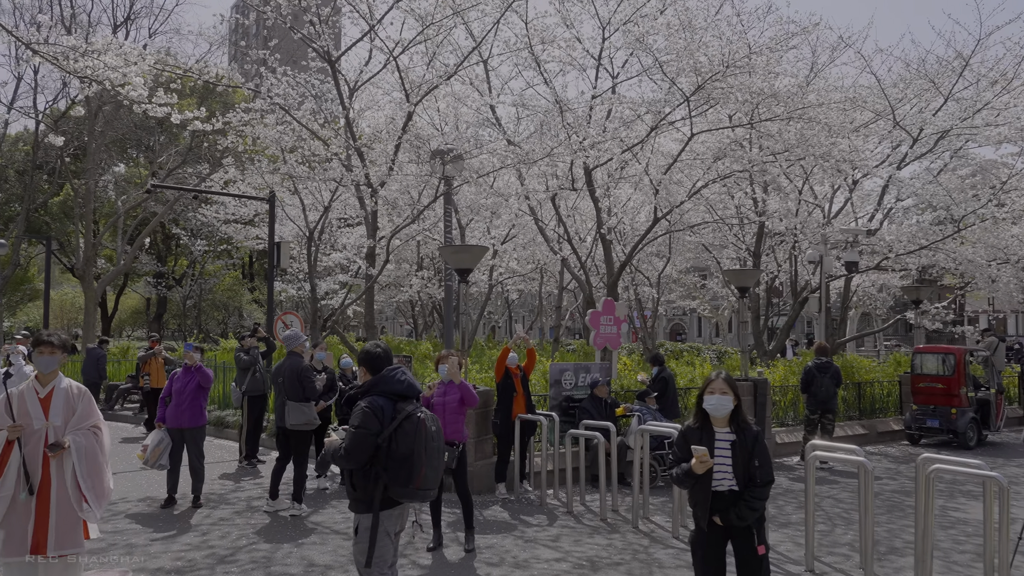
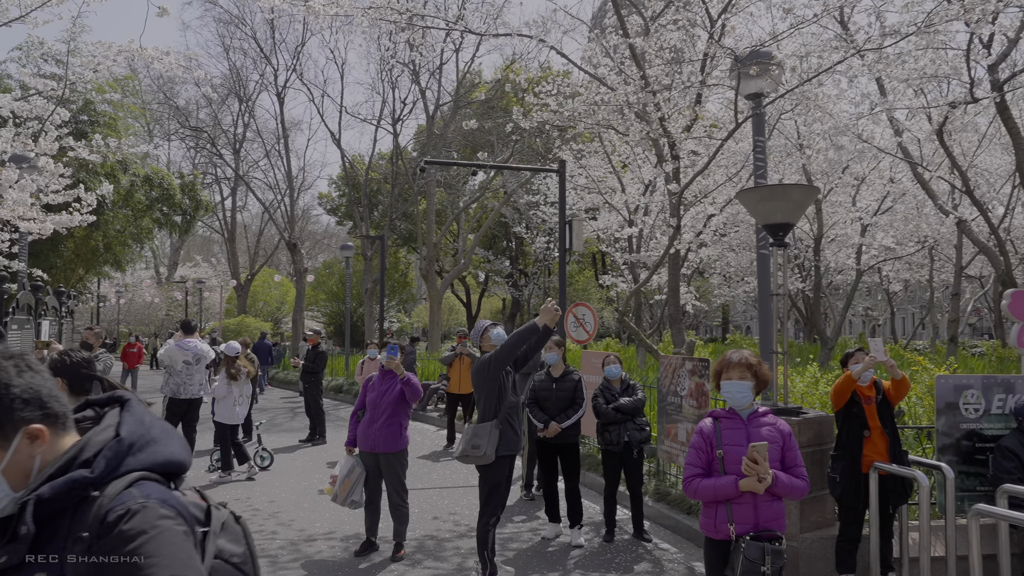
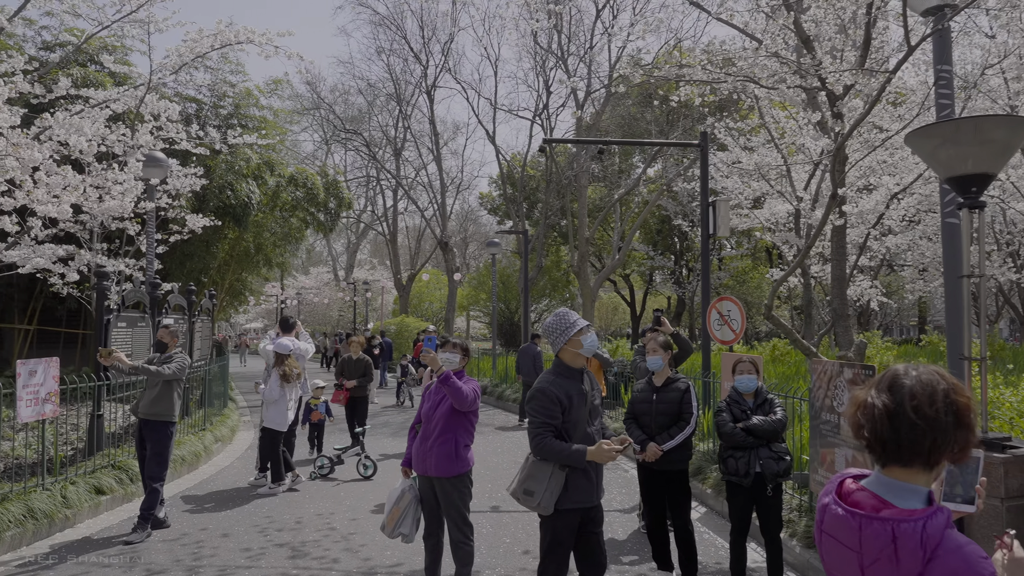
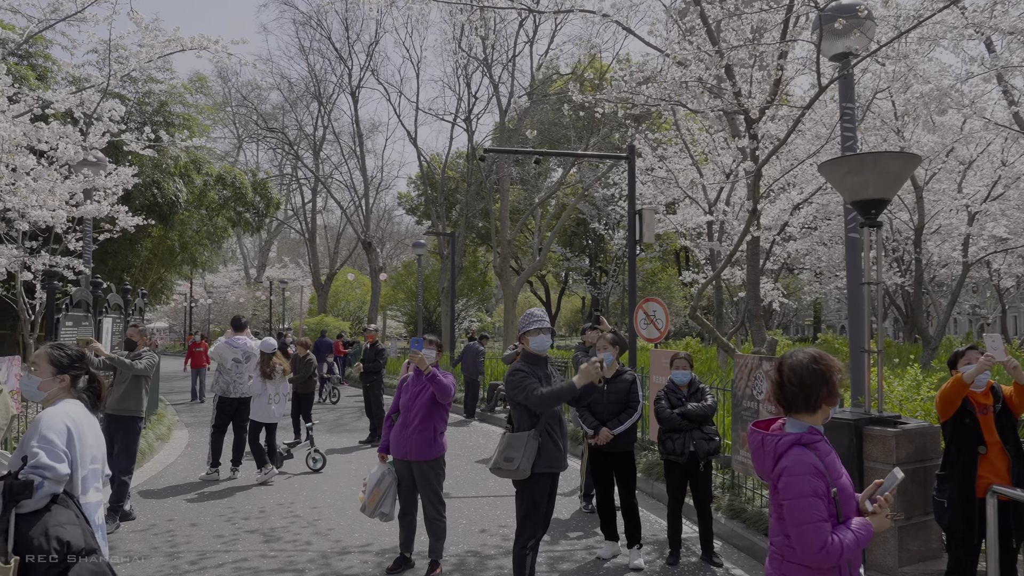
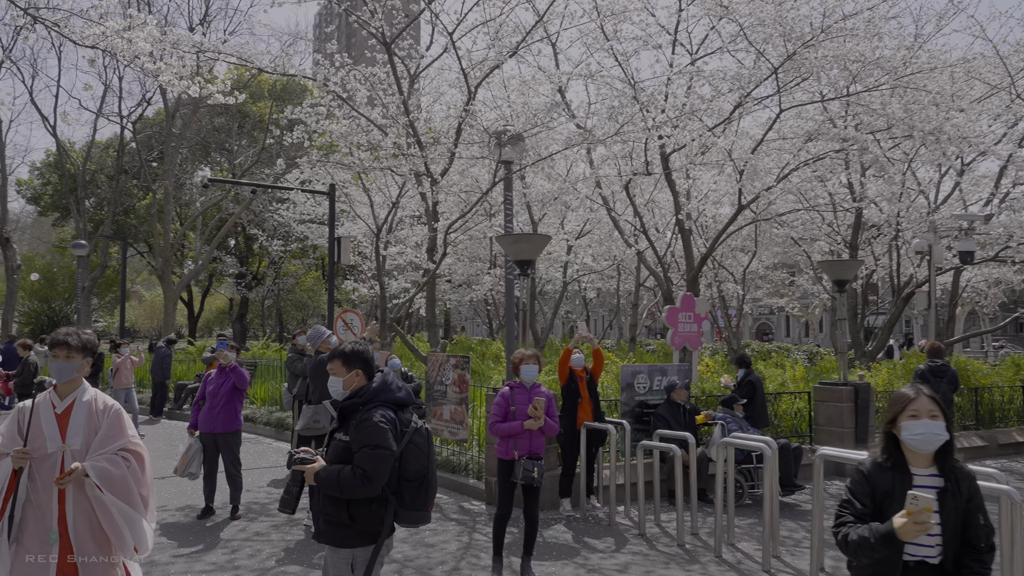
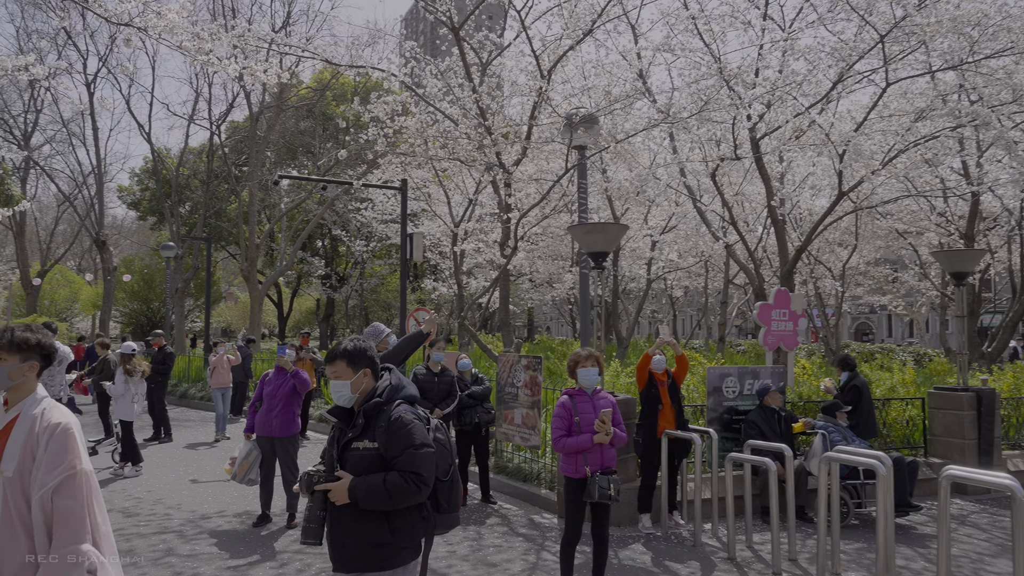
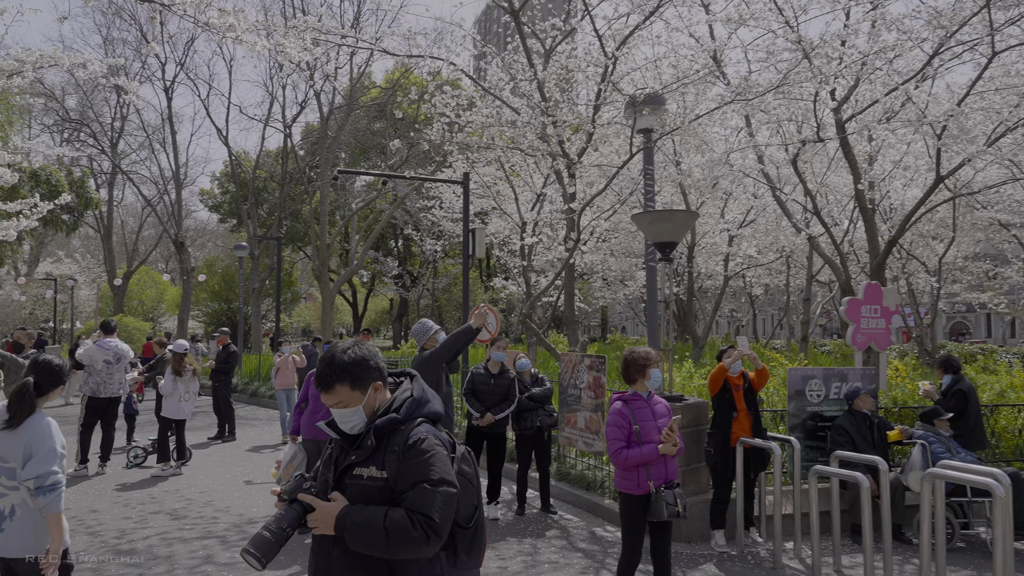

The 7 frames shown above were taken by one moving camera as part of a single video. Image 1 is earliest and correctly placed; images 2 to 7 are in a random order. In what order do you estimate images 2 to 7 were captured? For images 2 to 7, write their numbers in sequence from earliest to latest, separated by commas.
5, 6, 7, 2, 4, 3
